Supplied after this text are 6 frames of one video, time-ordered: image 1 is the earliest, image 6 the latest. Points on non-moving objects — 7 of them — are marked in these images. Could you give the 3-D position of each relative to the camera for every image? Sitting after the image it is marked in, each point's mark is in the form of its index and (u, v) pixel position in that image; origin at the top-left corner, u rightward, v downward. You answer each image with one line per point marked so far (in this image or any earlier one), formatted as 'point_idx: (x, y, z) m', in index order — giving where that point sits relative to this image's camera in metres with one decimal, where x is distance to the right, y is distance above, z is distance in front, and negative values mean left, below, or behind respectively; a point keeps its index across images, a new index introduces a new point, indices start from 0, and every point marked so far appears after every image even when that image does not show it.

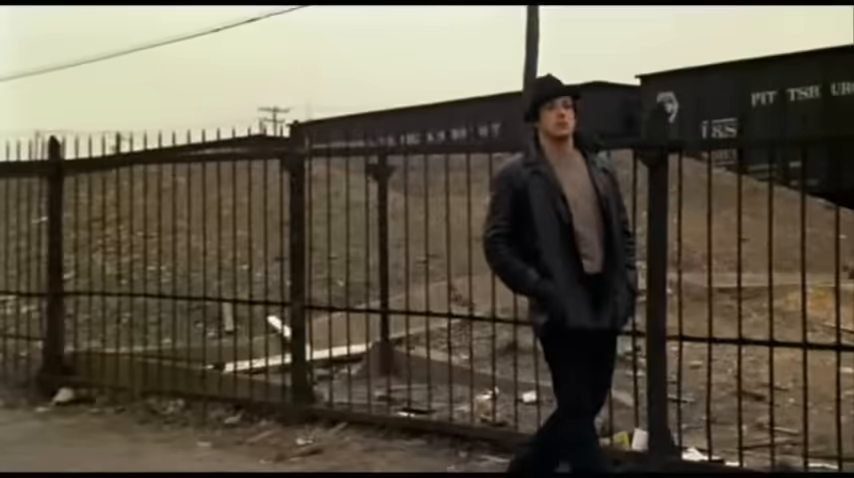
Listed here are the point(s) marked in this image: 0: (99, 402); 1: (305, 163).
0: (-2.4, -1.2, +7.7) m
1: (-0.9, +0.5, +7.3) m
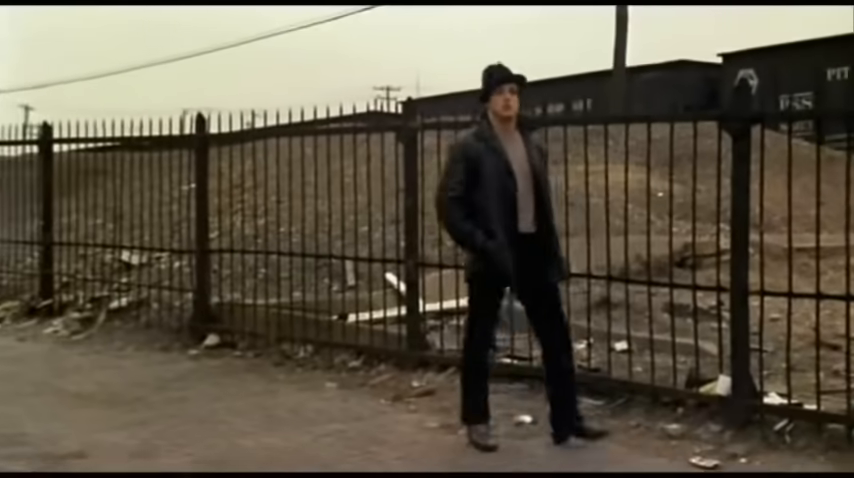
0: (-1.6, -0.9, +8.8) m
1: (-0.1, +0.8, +8.1) m
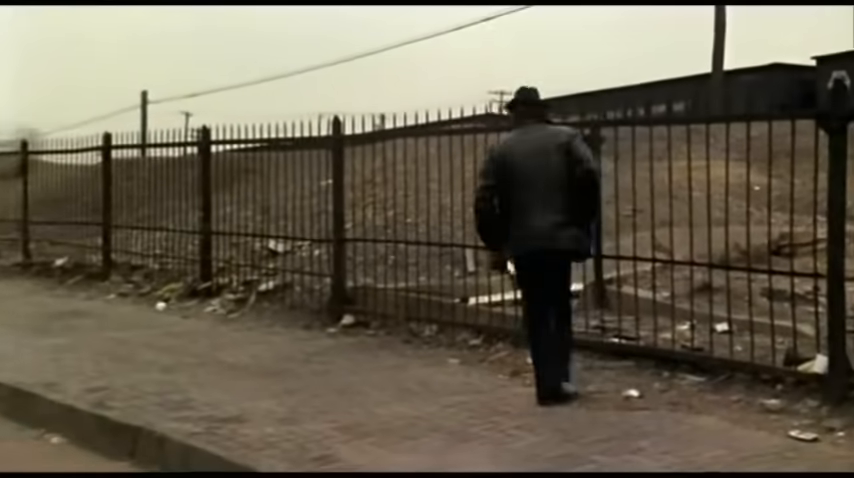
0: (-0.6, -0.8, +9.7) m
1: (+0.9, +0.9, +8.9) m
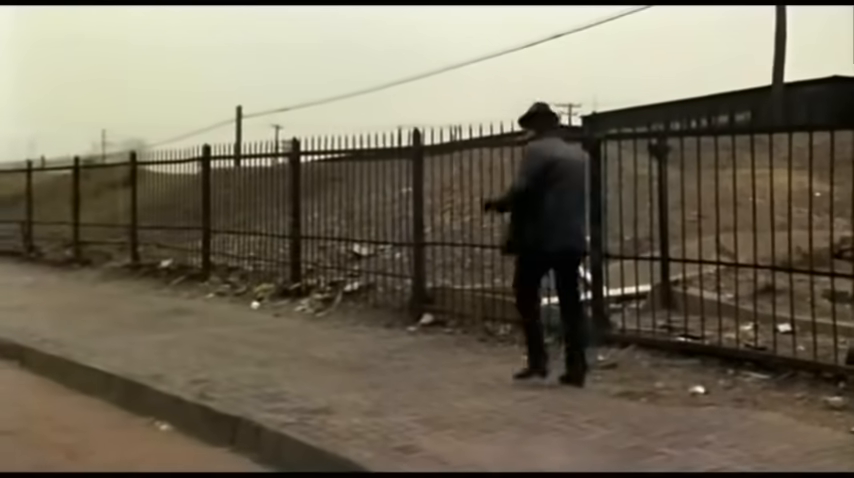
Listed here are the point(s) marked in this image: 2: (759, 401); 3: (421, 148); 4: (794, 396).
0: (+0.2, -0.9, +10.2) m
1: (+1.6, +0.9, +9.4) m
2: (+2.7, -1.3, +8.4) m
3: (-0.1, +0.9, +9.6) m
4: (+3.1, -1.3, +8.5) m
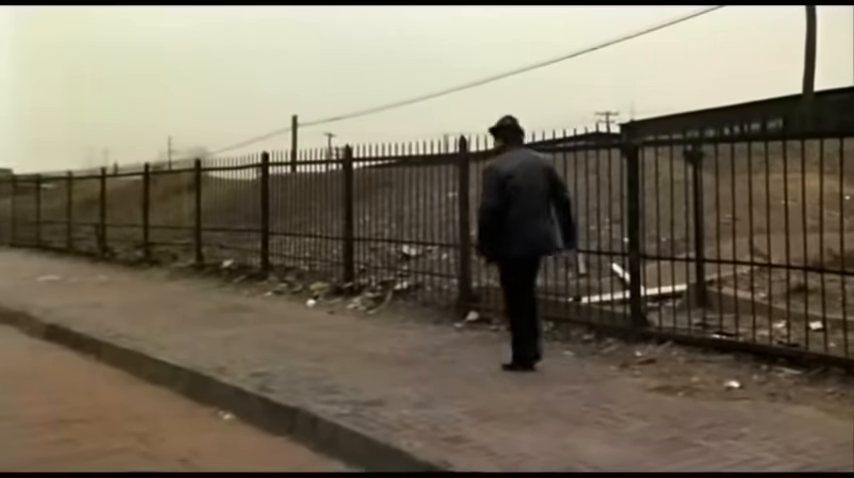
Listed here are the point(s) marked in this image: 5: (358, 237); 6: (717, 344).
0: (+0.6, -0.9, +10.7) m
1: (+2.0, +0.9, +9.9) m
2: (+3.1, -1.3, +8.8) m
3: (+0.4, +0.9, +10.1) m
4: (+3.5, -1.3, +8.9) m
5: (-0.9, 0.0, +13.6) m
6: (+2.8, -1.0, +10.0) m
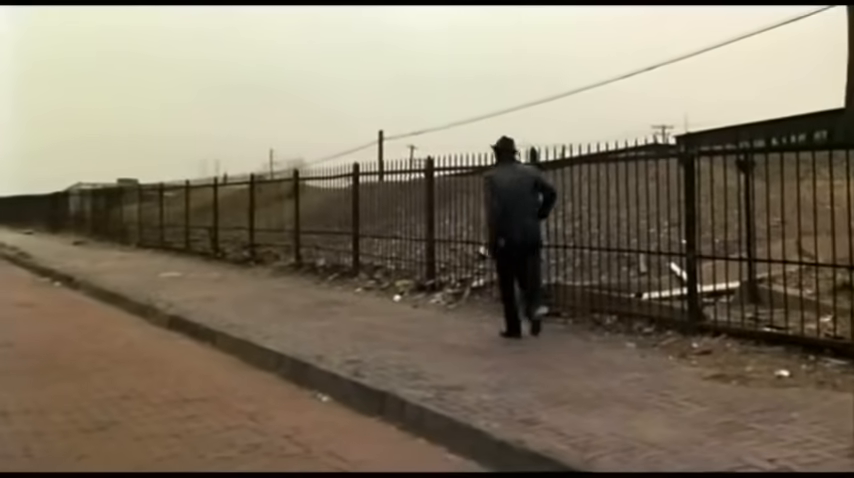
0: (+1.5, -0.9, +11.7) m
1: (+2.8, +0.8, +10.8) m
2: (+3.9, -1.3, +9.7) m
3: (+1.2, +0.8, +11.1) m
4: (+4.2, -1.3, +9.8) m
5: (0.0, 0.0, +14.6) m
6: (+3.6, -1.1, +10.9) m
